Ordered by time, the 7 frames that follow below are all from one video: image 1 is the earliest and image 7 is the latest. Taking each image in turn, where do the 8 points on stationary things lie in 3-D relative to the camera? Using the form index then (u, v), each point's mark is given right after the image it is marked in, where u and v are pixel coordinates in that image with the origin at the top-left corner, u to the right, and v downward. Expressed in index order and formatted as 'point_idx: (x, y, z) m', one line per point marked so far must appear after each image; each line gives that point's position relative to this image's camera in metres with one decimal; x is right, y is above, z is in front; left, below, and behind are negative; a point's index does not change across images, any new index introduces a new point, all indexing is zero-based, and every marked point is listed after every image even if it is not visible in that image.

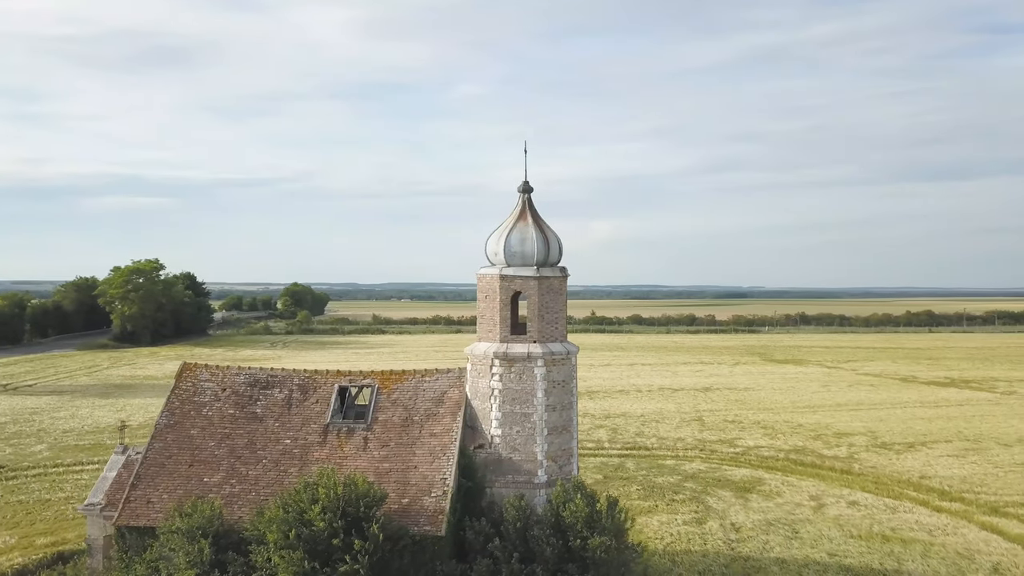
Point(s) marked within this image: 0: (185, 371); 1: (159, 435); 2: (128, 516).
0: (-6.7, -1.7, +14.4) m
1: (-6.7, -2.8, +13.4) m
2: (-6.7, -4.0, +12.2) m
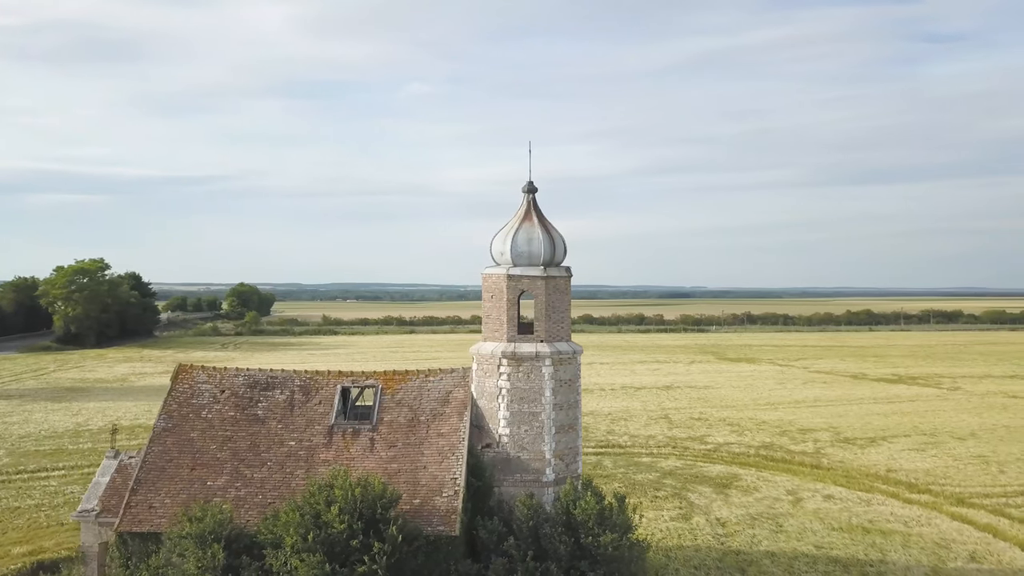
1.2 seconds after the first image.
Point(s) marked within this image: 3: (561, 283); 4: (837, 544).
0: (-6.6, -1.7, +14.1) m
1: (-6.6, -2.8, +13.0) m
2: (-6.4, -3.9, +11.9) m
3: (+1.0, +0.1, +13.8) m
4: (+9.0, -7.1, +19.6) m
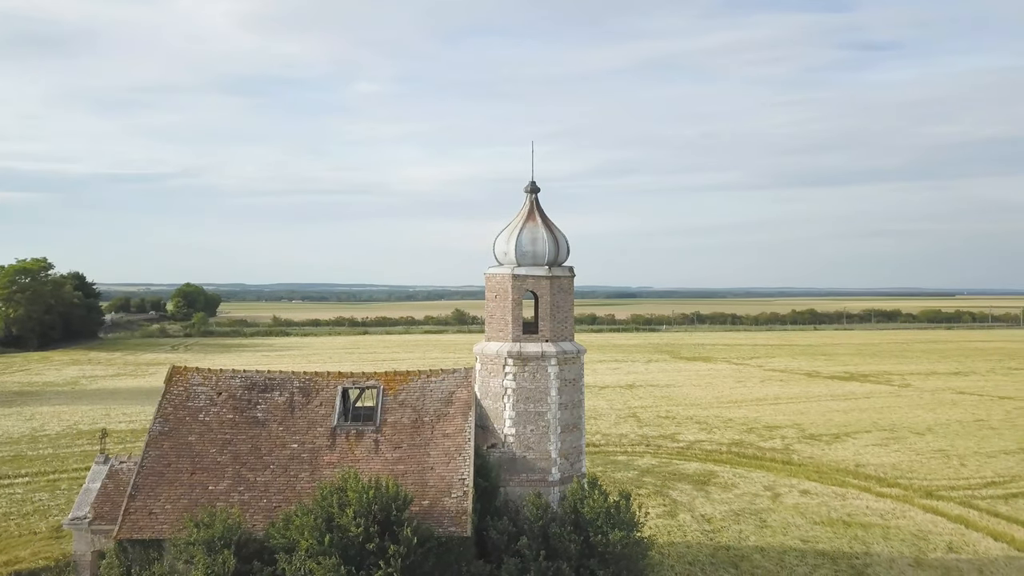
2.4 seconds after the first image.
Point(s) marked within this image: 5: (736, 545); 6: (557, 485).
0: (-6.5, -1.7, +13.7) m
1: (-6.4, -2.8, +12.7) m
2: (-6.2, -3.9, +11.5) m
3: (+1.0, +0.1, +13.8) m
4: (+8.8, -7.1, +20.0) m
5: (+6.0, -6.9, +19.0) m
6: (+0.9, -3.7, +13.3) m
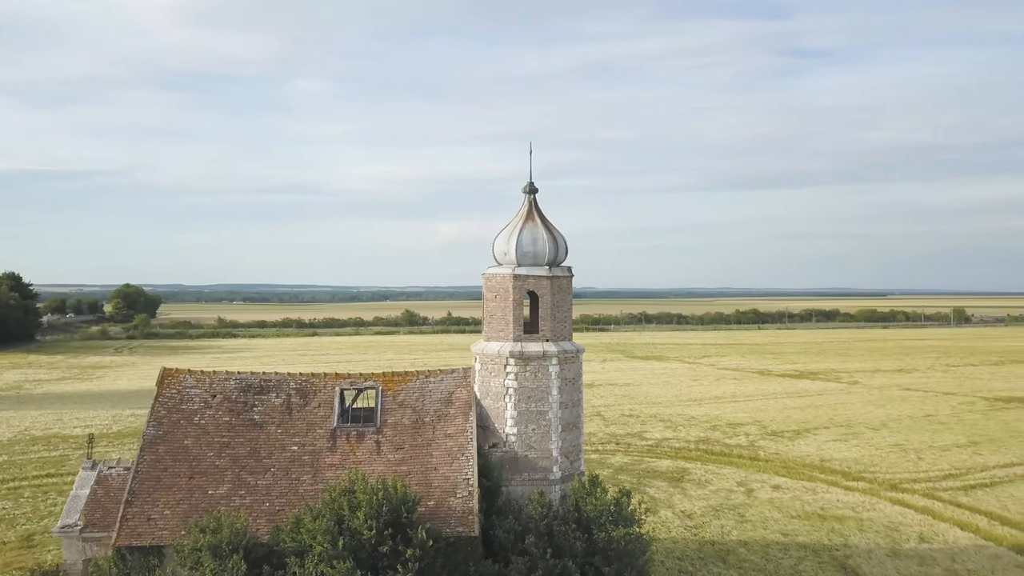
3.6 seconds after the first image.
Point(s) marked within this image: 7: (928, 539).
0: (-6.5, -1.7, +13.4) m
1: (-6.4, -2.8, +12.3) m
2: (-6.1, -3.9, +11.2) m
3: (+1.0, +0.1, +13.9) m
4: (+8.4, -7.1, +20.6) m
5: (+5.7, -6.9, +19.4) m
6: (+0.9, -3.7, +13.4) m
7: (+11.7, -7.1, +19.8) m
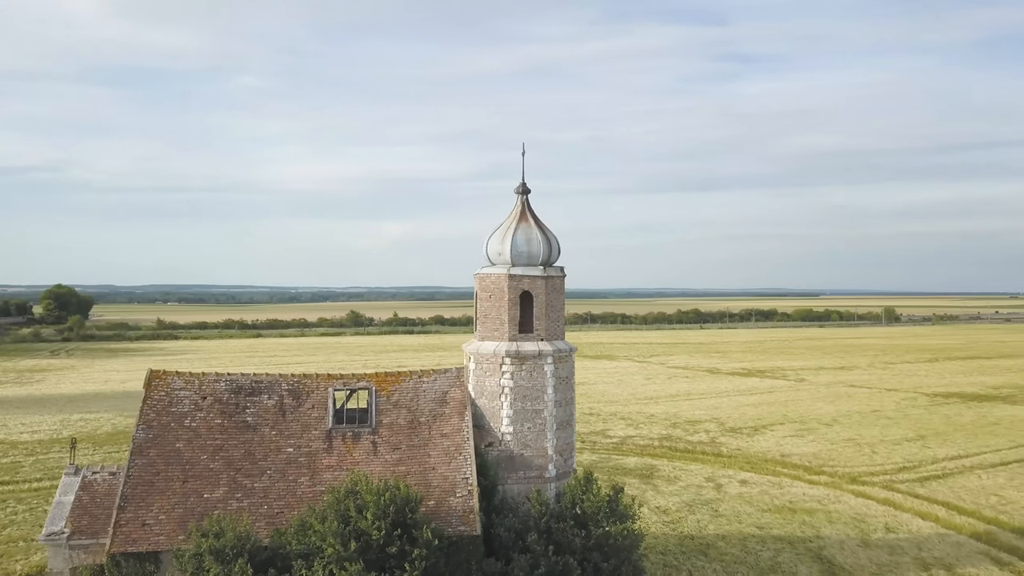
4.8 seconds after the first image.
0: (-6.6, -1.7, +13.1) m
1: (-6.4, -2.8, +12.0) m
2: (-6.0, -3.9, +10.9) m
3: (+0.9, +0.1, +14.1) m
4: (+7.9, -7.1, +21.2) m
5: (+5.2, -6.9, +19.8) m
6: (+0.8, -3.7, +13.6) m
7: (+11.2, -7.1, +20.7) m
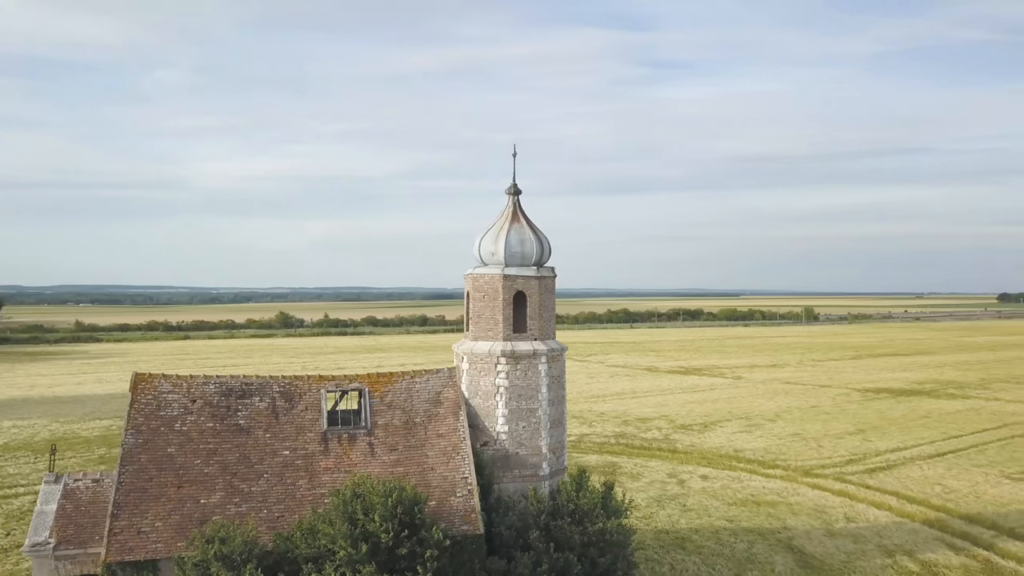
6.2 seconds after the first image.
0: (-6.6, -1.7, +12.7) m
1: (-6.3, -2.8, +11.7) m
2: (-5.9, -3.9, +10.6) m
3: (+0.8, +0.1, +14.3) m
4: (+7.1, -7.1, +21.9) m
5: (+4.6, -6.9, +20.4) m
6: (+0.7, -3.7, +13.8) m
7: (+10.5, -7.1, +21.7) m
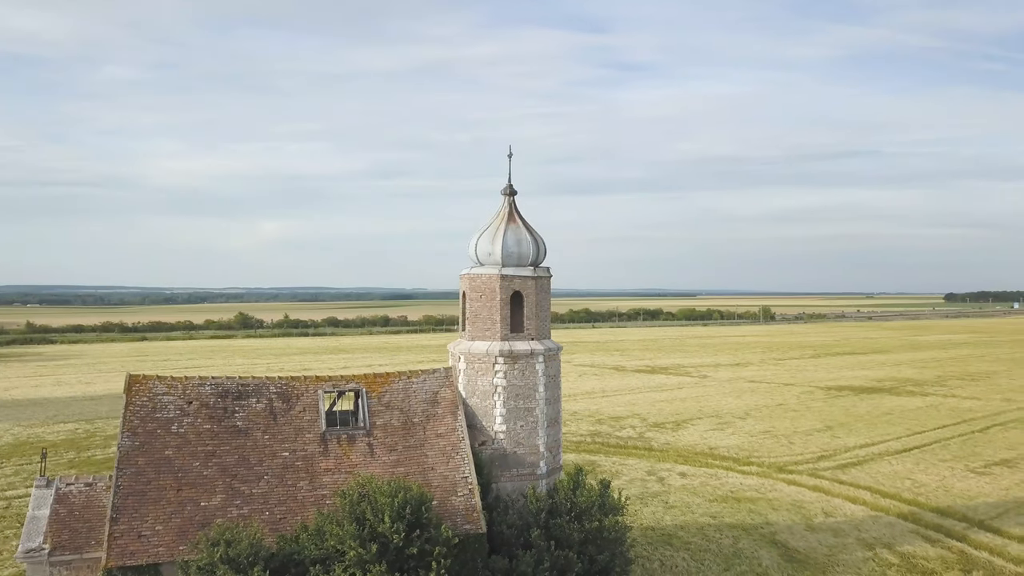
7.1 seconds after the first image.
0: (-6.6, -1.7, +12.5) m
1: (-6.3, -2.8, +11.5) m
2: (-5.8, -4.0, +10.4) m
3: (+0.7, +0.1, +14.4) m
4: (+6.7, -7.1, +22.3) m
5: (+4.2, -7.0, +20.7) m
6: (+0.6, -3.7, +13.9) m
7: (+10.0, -7.1, +22.2) m
